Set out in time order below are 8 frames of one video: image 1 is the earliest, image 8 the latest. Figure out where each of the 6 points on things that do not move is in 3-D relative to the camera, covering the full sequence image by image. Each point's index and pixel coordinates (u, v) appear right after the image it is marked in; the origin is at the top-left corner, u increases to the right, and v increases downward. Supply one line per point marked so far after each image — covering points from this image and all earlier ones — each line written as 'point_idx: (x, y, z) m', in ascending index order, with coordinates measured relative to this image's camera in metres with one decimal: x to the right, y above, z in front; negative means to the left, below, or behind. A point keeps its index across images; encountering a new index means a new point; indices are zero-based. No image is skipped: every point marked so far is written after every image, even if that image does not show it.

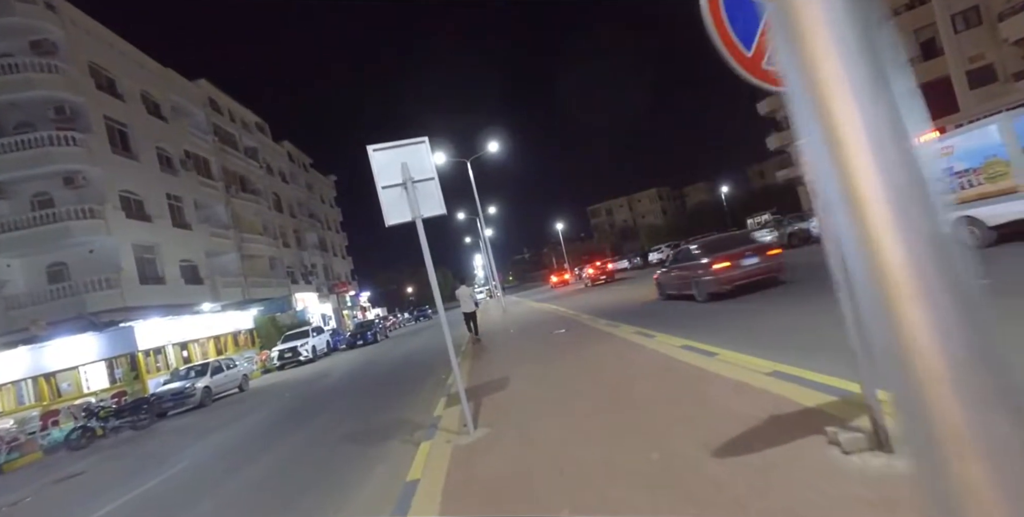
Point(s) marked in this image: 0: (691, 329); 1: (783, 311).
0: (+4.2, -1.7, +12.1) m
1: (+6.3, -1.3, +12.1) m
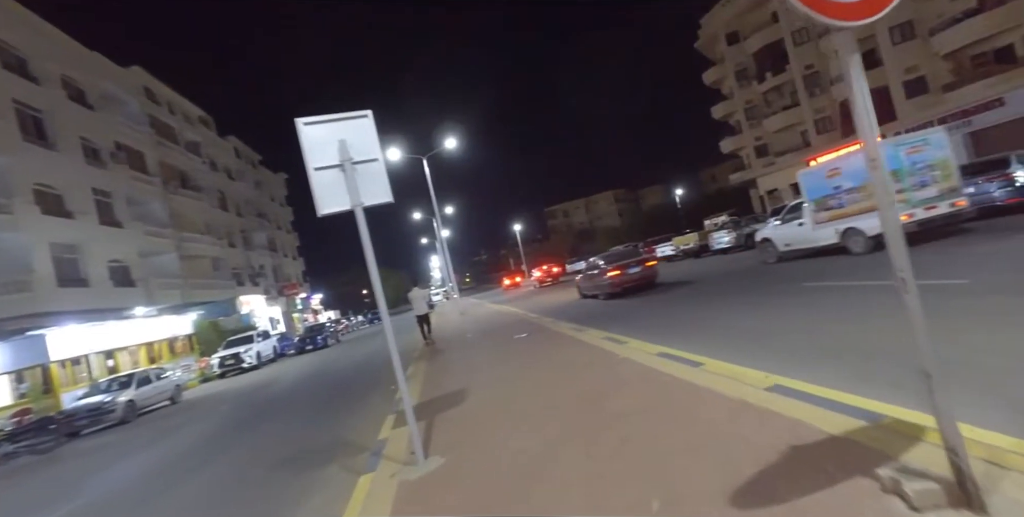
0: (+3.3, -1.7, +11.6) m
1: (+5.4, -1.3, +11.7) m
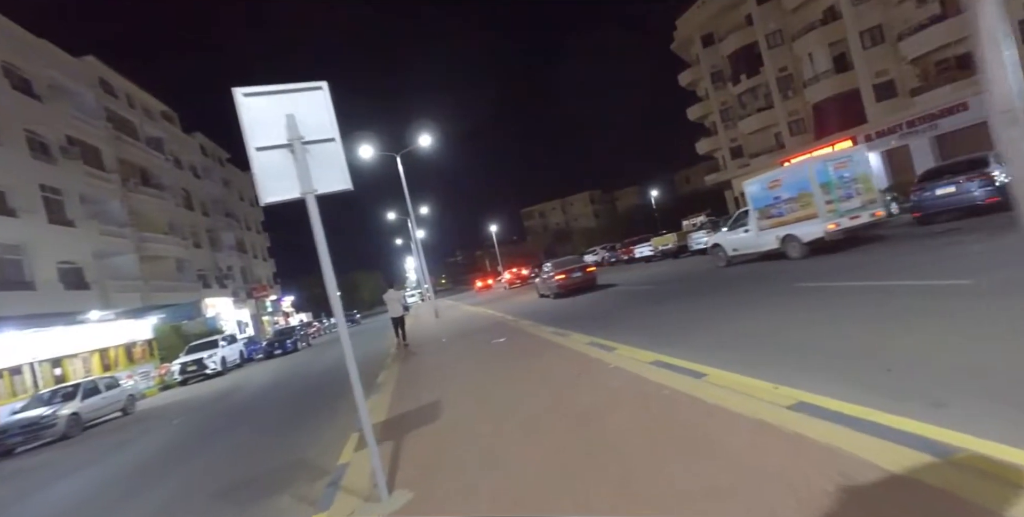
0: (+2.8, -1.7, +11.0) m
1: (+4.9, -1.3, +11.3) m
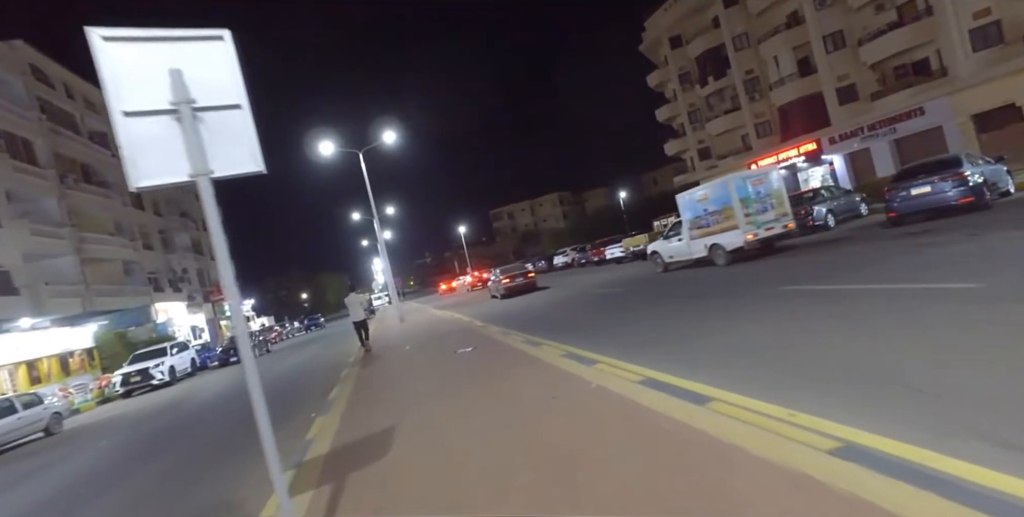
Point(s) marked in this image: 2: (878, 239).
0: (+2.2, -1.8, +10.2) m
1: (+4.3, -1.3, +10.6) m
2: (+11.3, +0.6, +15.8) m
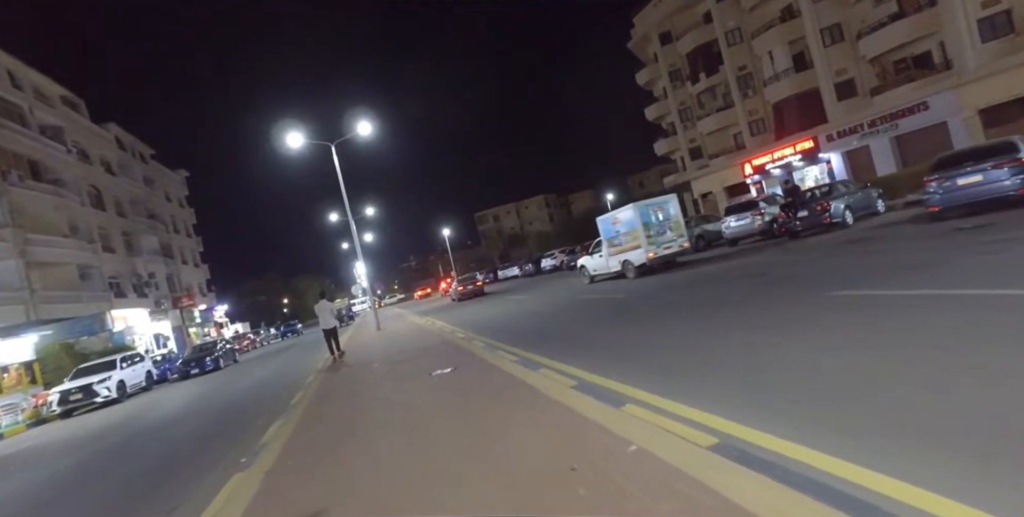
0: (+2.0, -1.7, +8.0) m
1: (+4.1, -1.3, +8.5) m
2: (+10.9, +0.6, +13.9) m
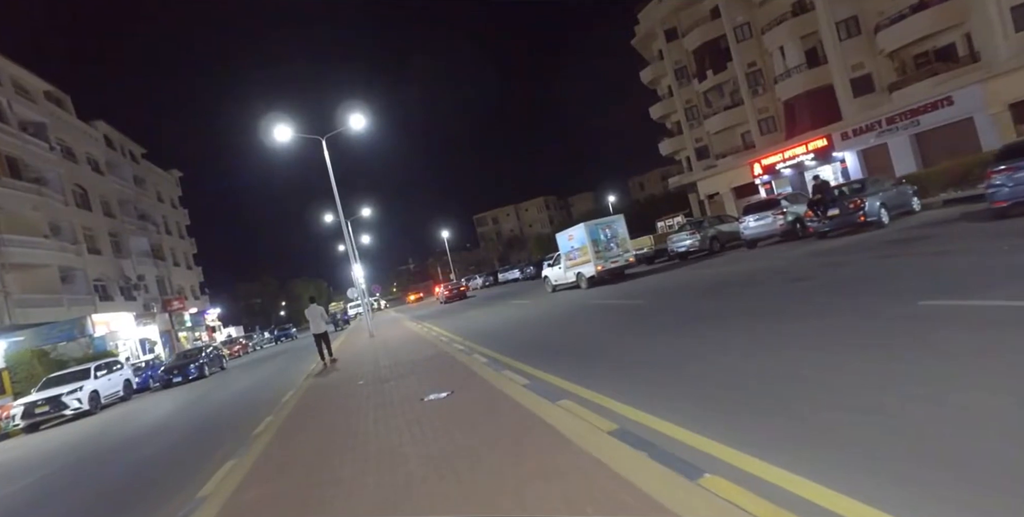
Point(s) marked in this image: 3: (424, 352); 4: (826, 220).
0: (+2.1, -1.7, +6.3) m
1: (+4.3, -1.3, +6.7) m
2: (+11.1, +0.6, +12.2) m
3: (-2.7, -2.9, +16.3) m
4: (+11.3, +1.4, +18.6) m
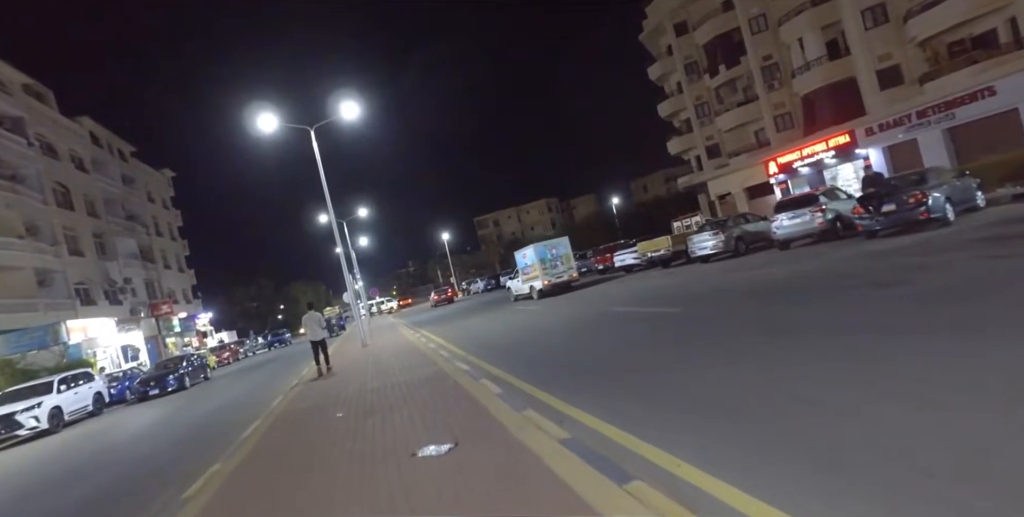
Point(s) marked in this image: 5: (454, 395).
0: (+2.5, -1.7, +4.0) m
1: (+4.6, -1.3, +4.4) m
2: (+11.4, +0.5, +9.9) m
3: (-2.4, -2.9, +14.0) m
4: (+11.6, +1.3, +16.3) m
5: (-1.1, -2.5, +9.9) m
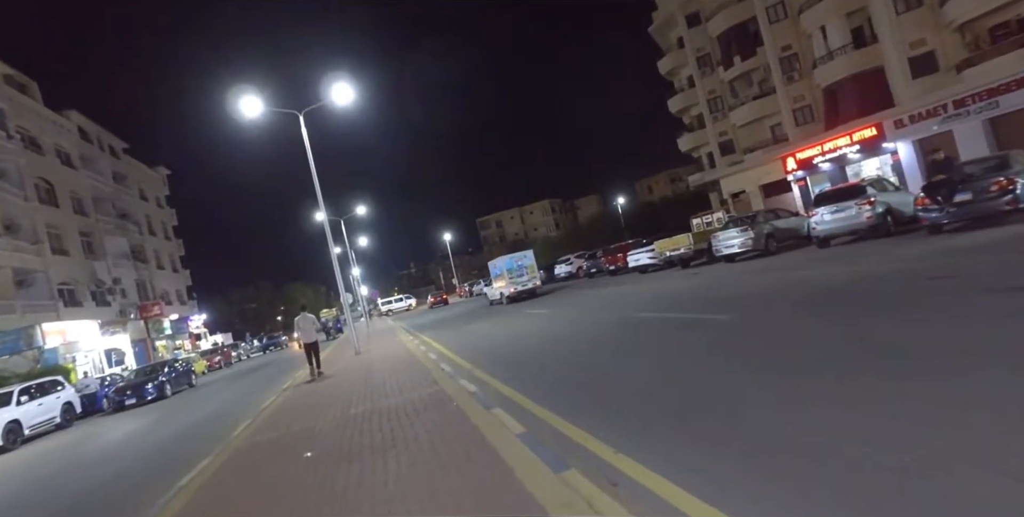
0: (+2.8, -1.6, +1.8) m
1: (+4.9, -1.2, +2.2) m
2: (+11.7, +0.6, +7.6) m
3: (-2.1, -2.8, +11.8) m
4: (+12.0, +1.4, +14.1) m
5: (-0.8, -2.4, +7.7) m
